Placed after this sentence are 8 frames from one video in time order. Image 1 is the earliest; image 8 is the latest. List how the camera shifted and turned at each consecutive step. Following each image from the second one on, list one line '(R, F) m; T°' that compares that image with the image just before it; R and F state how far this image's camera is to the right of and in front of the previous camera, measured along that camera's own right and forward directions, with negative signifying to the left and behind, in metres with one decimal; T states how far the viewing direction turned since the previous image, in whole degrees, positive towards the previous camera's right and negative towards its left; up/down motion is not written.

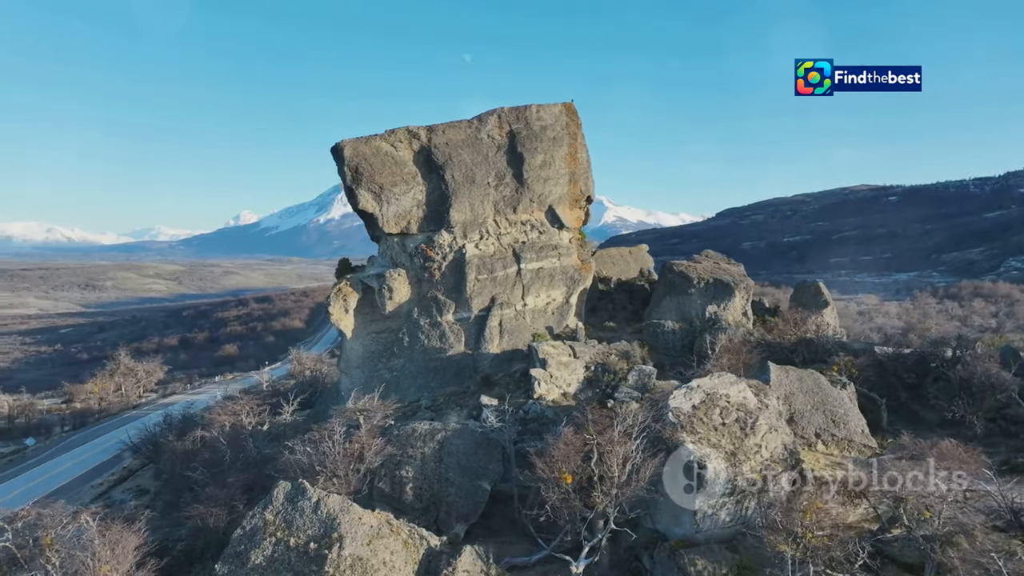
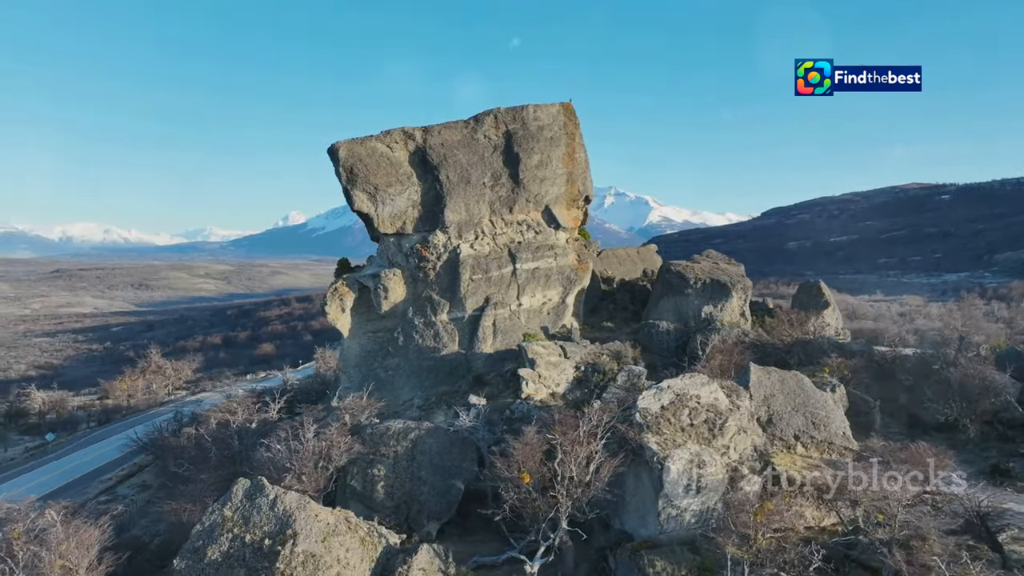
(+0.8, 0.0) m; -1°
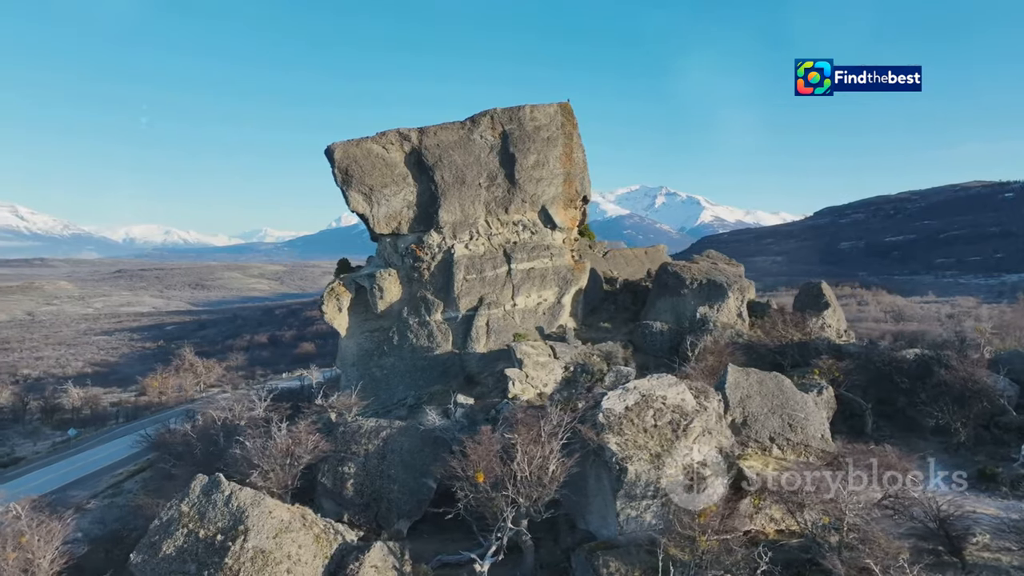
(+0.9, 0.0) m; -2°
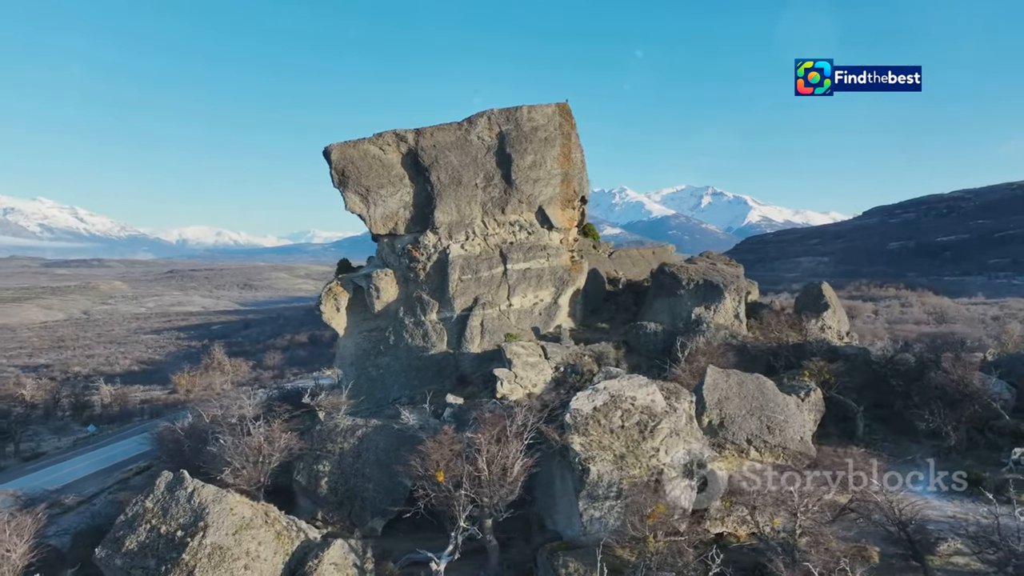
(+0.8, 0.0) m; -2°
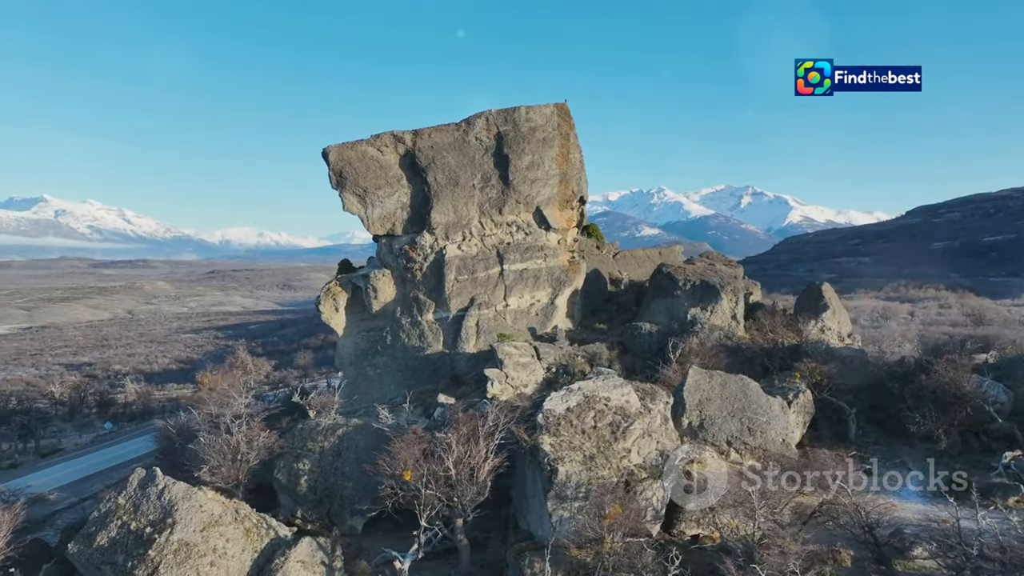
(+0.7, 0.0) m; -1°
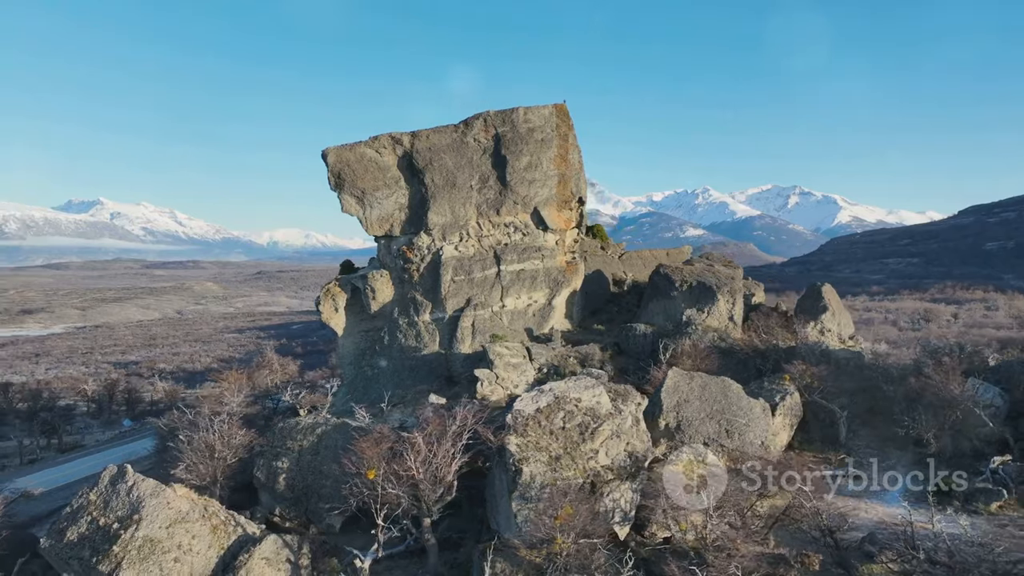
(+0.8, 0.0) m; -2°
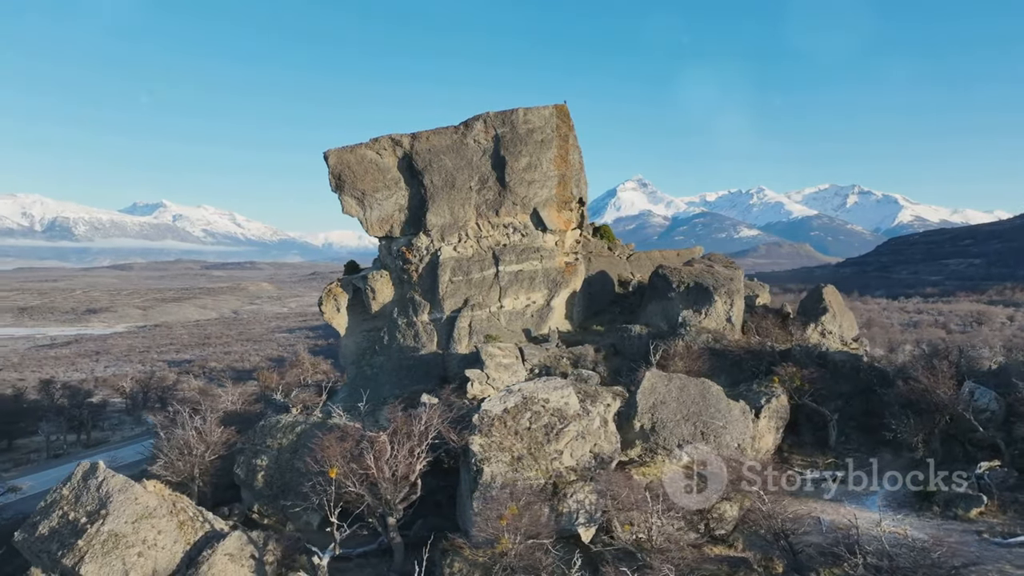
(+0.9, 0.0) m; -2°
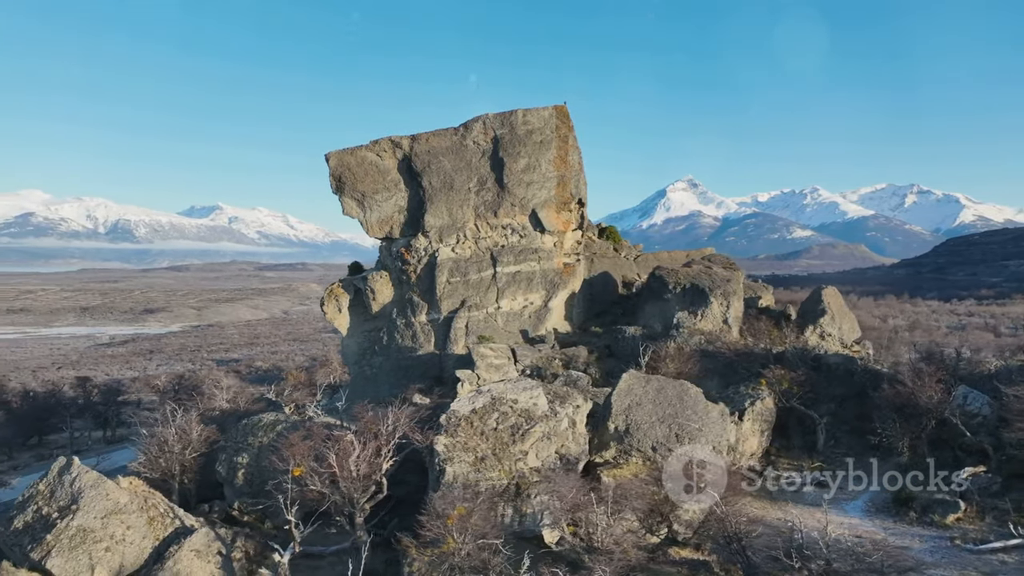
(+0.9, -0.1) m; -2°
